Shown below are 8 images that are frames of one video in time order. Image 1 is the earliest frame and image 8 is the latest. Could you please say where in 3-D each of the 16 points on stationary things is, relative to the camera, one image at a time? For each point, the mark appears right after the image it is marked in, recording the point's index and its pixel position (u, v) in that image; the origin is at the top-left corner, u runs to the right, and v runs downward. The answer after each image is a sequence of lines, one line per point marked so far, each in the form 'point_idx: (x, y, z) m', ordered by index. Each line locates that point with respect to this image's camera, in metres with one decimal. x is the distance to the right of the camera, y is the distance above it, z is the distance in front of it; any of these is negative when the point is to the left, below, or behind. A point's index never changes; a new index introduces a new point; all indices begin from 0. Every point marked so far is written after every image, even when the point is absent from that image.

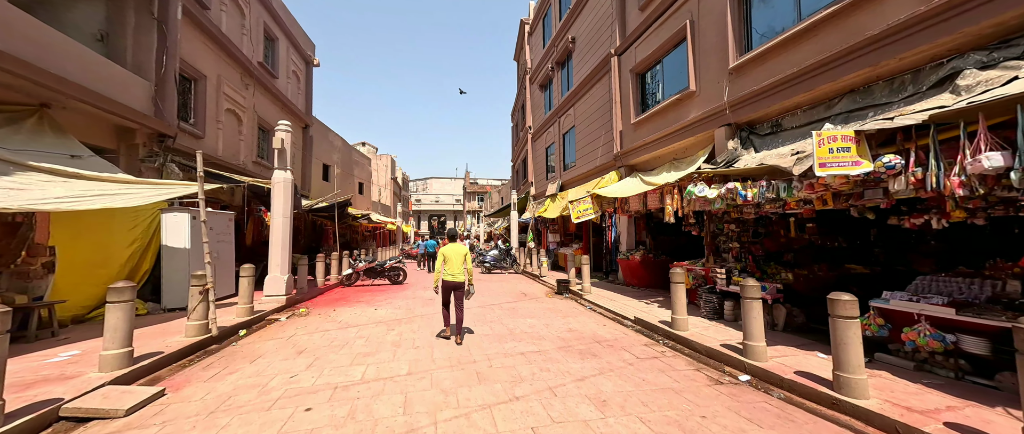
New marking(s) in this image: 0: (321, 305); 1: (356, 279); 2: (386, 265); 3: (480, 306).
0: (-4.5, -2.1, +7.7) m
1: (-5.1, -2.1, +10.8) m
2: (-4.1, -1.6, +10.8) m
3: (-0.7, -2.0, +7.4) m
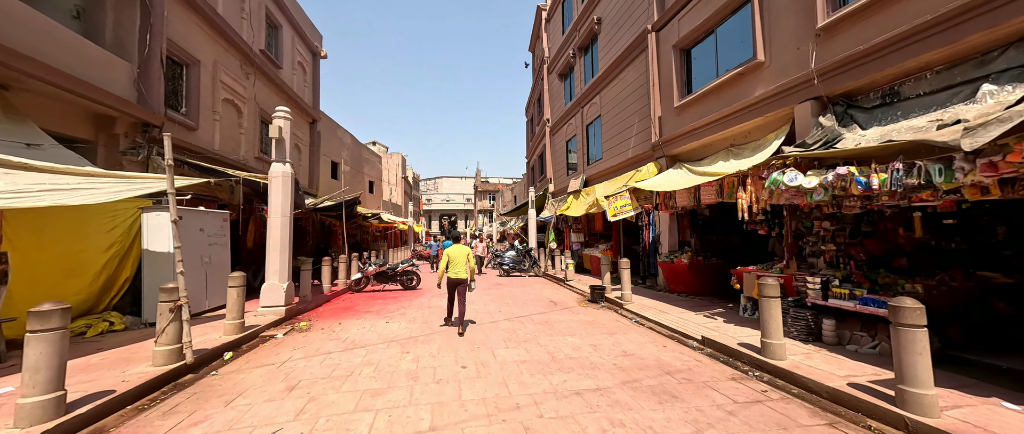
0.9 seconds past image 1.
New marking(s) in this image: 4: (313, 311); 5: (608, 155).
0: (-3.8, -2.1, +6.8) m
1: (-4.4, -2.0, +9.9) m
2: (-3.4, -1.6, +9.8) m
3: (-0.1, -2.0, +6.3) m
4: (-4.3, -2.1, +7.1) m
5: (+3.5, +2.2, +12.0) m
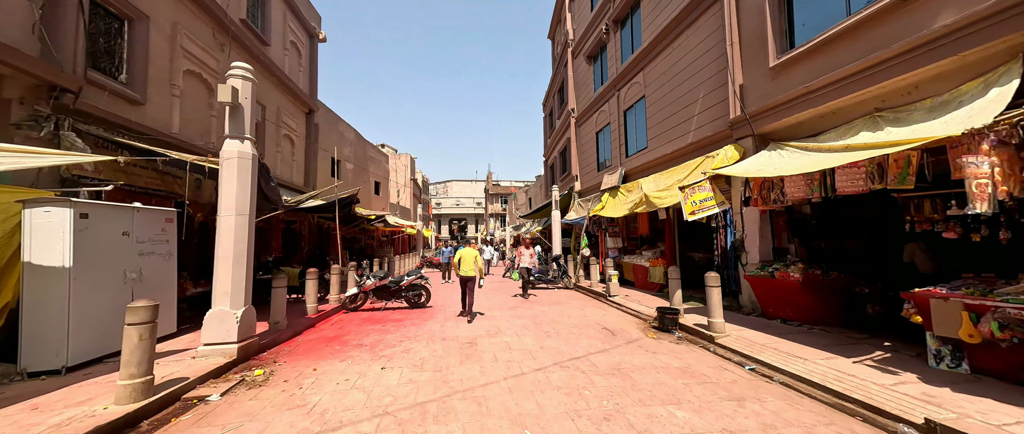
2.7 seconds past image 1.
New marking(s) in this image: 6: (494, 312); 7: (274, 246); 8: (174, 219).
0: (-3.1, -2.0, +4.8) m
1: (-3.6, -2.1, +7.9) m
2: (-2.6, -1.6, +7.9) m
3: (+0.6, -1.9, +4.3) m
4: (-3.6, -2.0, +5.2) m
5: (+4.4, +2.2, +10.0) m
6: (-0.4, -2.2, +7.5) m
7: (-7.6, -0.9, +10.4) m
8: (-5.5, 0.0, +5.4) m
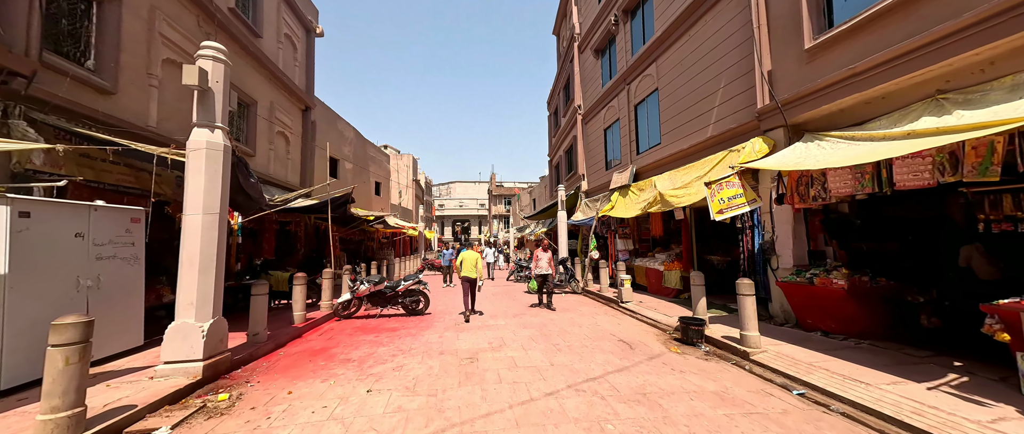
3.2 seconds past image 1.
0: (-3.0, -2.0, +4.3) m
1: (-3.5, -2.1, +7.4) m
2: (-2.5, -1.6, +7.3) m
3: (+0.7, -1.9, +3.7) m
4: (-3.5, -2.0, +4.6) m
5: (+4.5, +2.2, +9.3) m
6: (-0.3, -2.2, +6.9) m
7: (-7.4, -0.9, +9.9) m
8: (-5.4, 0.0, +4.8) m
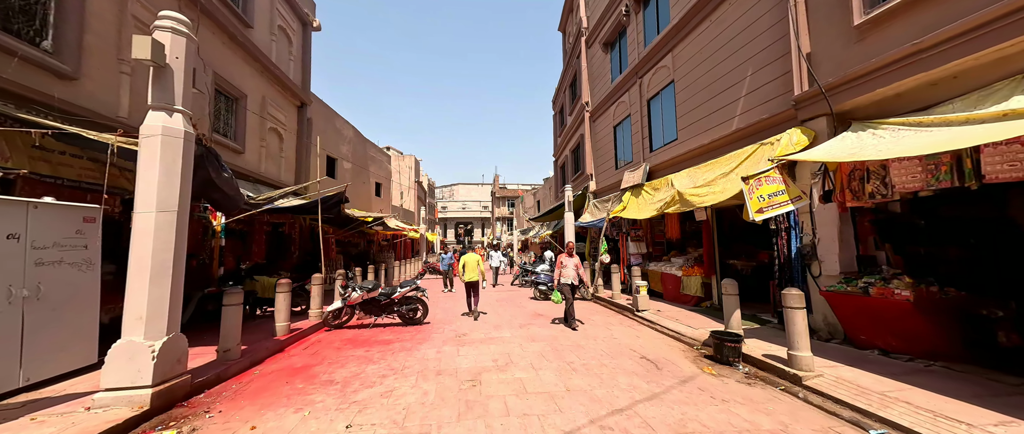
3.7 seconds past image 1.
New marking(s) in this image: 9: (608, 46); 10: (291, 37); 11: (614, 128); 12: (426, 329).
0: (-2.9, -2.0, +3.6) m
1: (-3.3, -2.1, +6.8) m
2: (-2.4, -1.6, +6.7) m
3: (+0.8, -1.9, +3.0) m
4: (-3.4, -2.0, +4.0) m
5: (+4.6, +2.2, +8.7) m
6: (-0.2, -2.2, +6.2) m
7: (-7.3, -1.0, +9.3) m
8: (-5.3, 0.0, +4.2) m
9: (+3.8, +6.8, +13.0) m
10: (-7.6, +6.1, +11.2) m
11: (+4.0, +3.5, +12.9) m
12: (-1.7, -2.2, +6.5) m
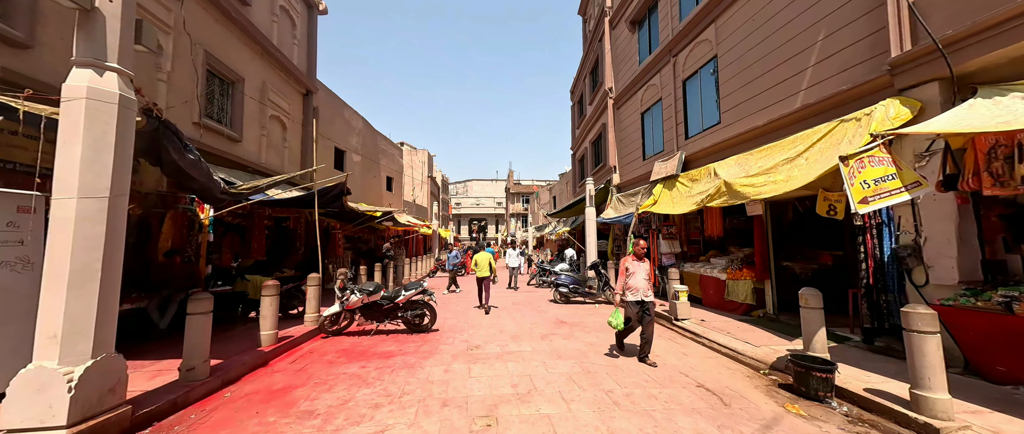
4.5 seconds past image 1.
0: (-2.7, -1.9, +2.9) m
1: (-3.0, -1.9, +6.0) m
2: (-2.0, -1.5, +5.9) m
3: (+1.0, -1.8, +2.1) m
4: (-3.2, -1.9, +3.3) m
5: (+5.1, +2.3, +7.5) m
6: (+0.1, -2.1, +5.3) m
7: (-6.8, -0.8, +8.7) m
8: (-5.1, +0.1, +3.5) m
9: (+4.5, +7.0, +11.9) m
10: (-7.0, +6.3, +10.5) m
11: (+4.6, +3.6, +11.7) m
12: (-1.4, -2.1, +5.7) m
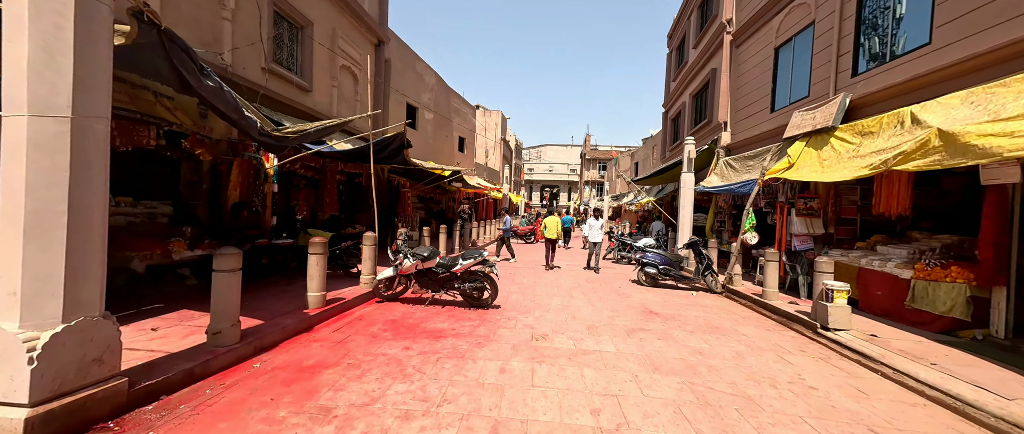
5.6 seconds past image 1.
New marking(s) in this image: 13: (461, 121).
0: (-2.2, -1.5, +2.3) m
1: (-1.8, -1.2, +5.4) m
2: (-0.9, -0.8, +5.0) m
3: (+1.2, -1.6, +0.8) m
4: (-2.6, -1.4, +2.8) m
5: (+6.6, +2.7, +4.8) m
6: (+1.1, -1.5, +4.1) m
7: (-4.9, +0.4, +8.8) m
8: (-4.3, +0.7, +3.2) m
9: (+7.0, +7.8, +8.6) m
10: (-4.4, +7.7, +9.8) m
11: (+7.0, +4.5, +8.8) m
12: (-0.3, -1.5, +4.8) m
13: (-2.9, +5.5, +18.9) m
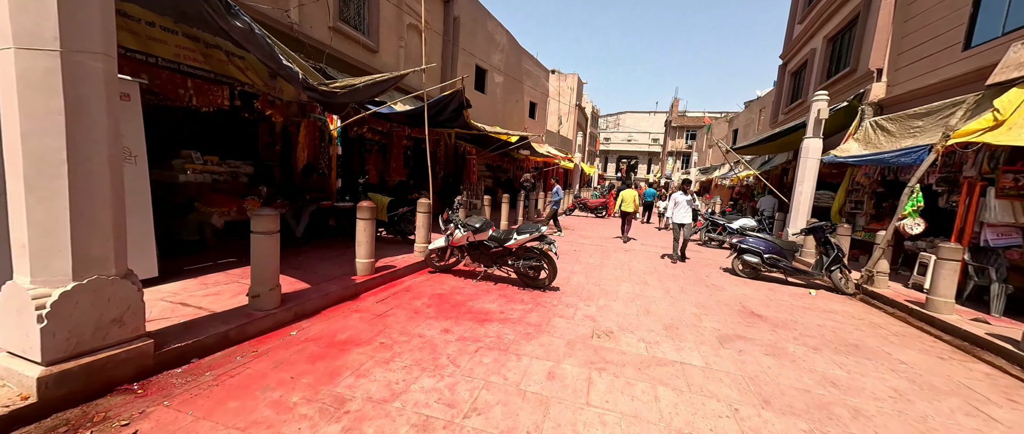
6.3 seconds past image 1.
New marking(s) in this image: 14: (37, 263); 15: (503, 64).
0: (-1.9, -1.2, +2.1) m
1: (-0.9, -0.7, +5.0) m
2: (0.0, -0.4, +4.4) m
3: (+1.1, -1.7, -0.1) m
4: (-2.2, -1.1, +2.7) m
5: (+7.3, +2.8, +2.3) m
6: (+1.7, -1.3, +3.2) m
7: (-3.1, +1.4, +8.8) m
8: (-3.7, +1.2, +3.3) m
9: (+8.7, +8.1, +5.5) m
10: (-2.2, +8.6, +9.1) m
11: (+8.7, +4.8, +6.0) m
12: (+0.5, -1.1, +4.1) m
13: (+1.1, +7.2, +17.8) m
14: (-2.7, -0.3, +1.9) m
15: (-0.4, +6.7, +14.5) m
